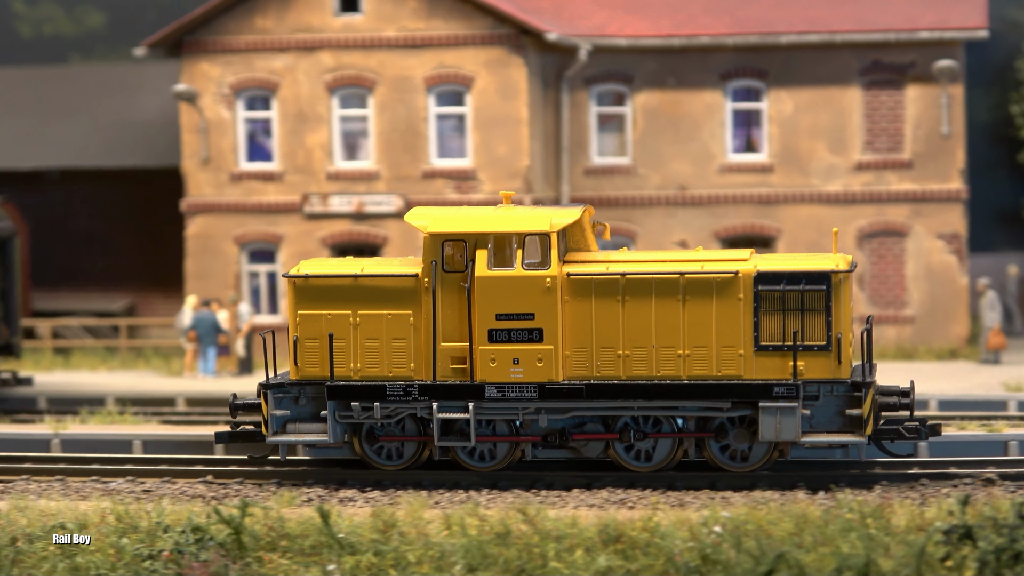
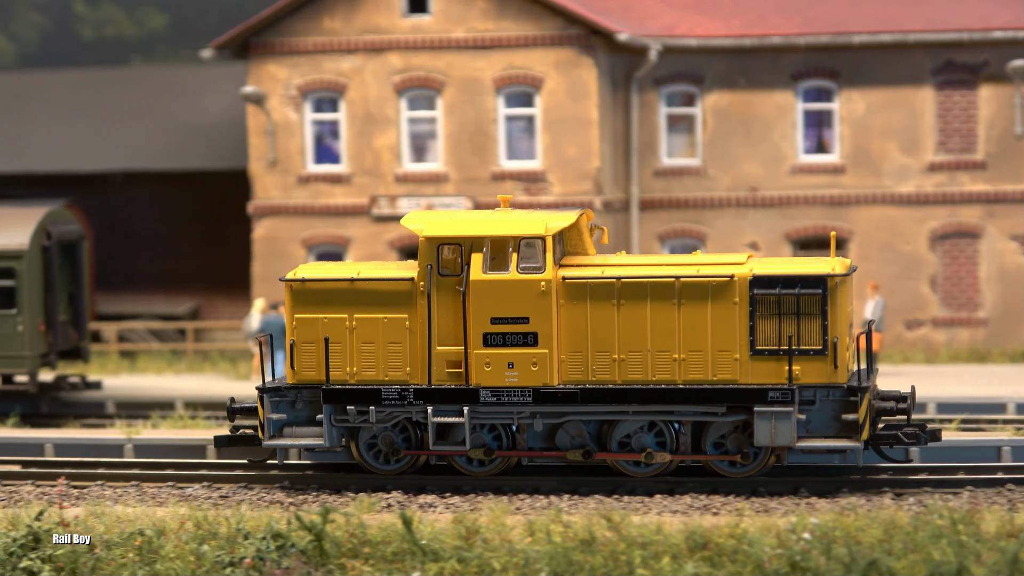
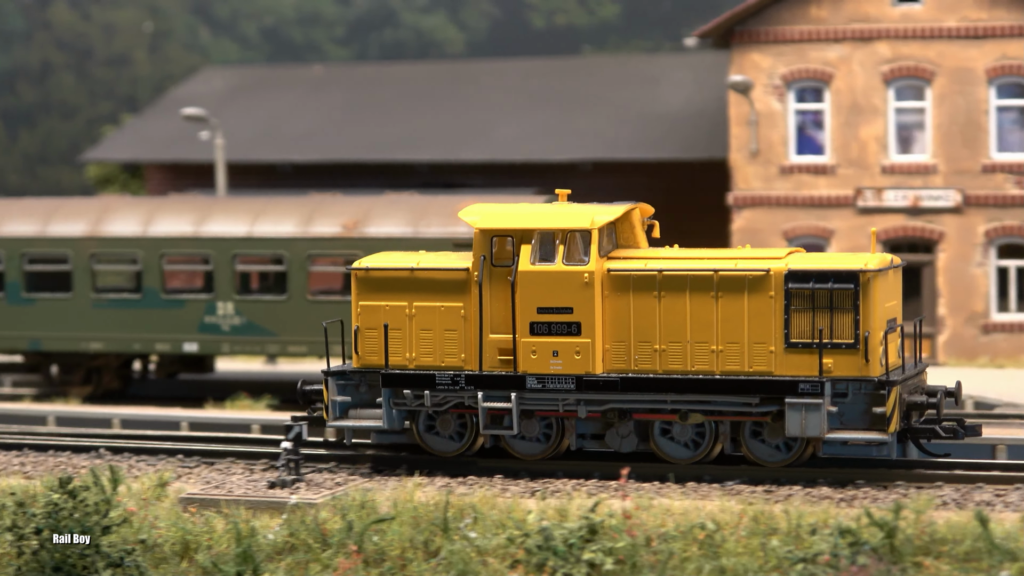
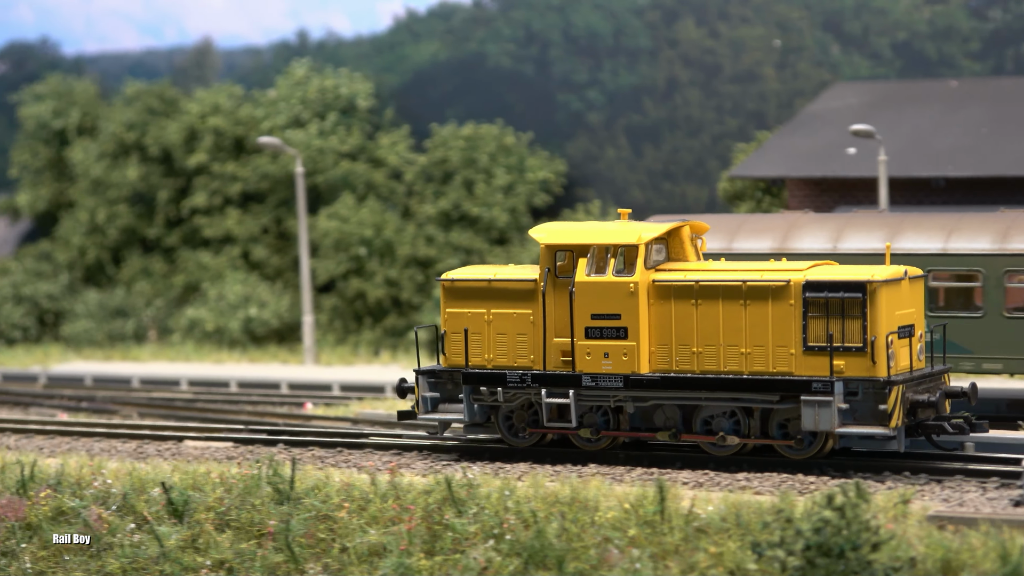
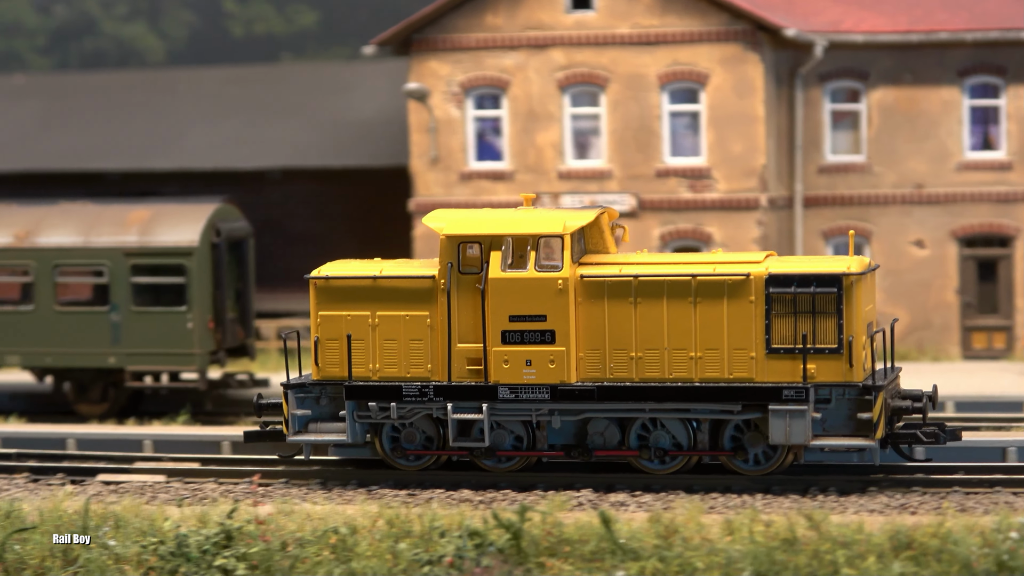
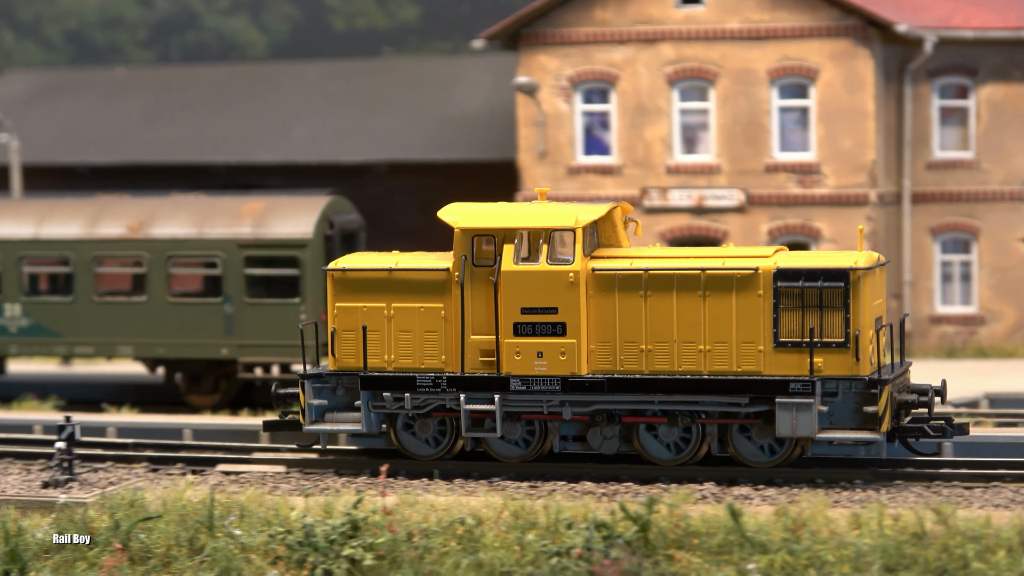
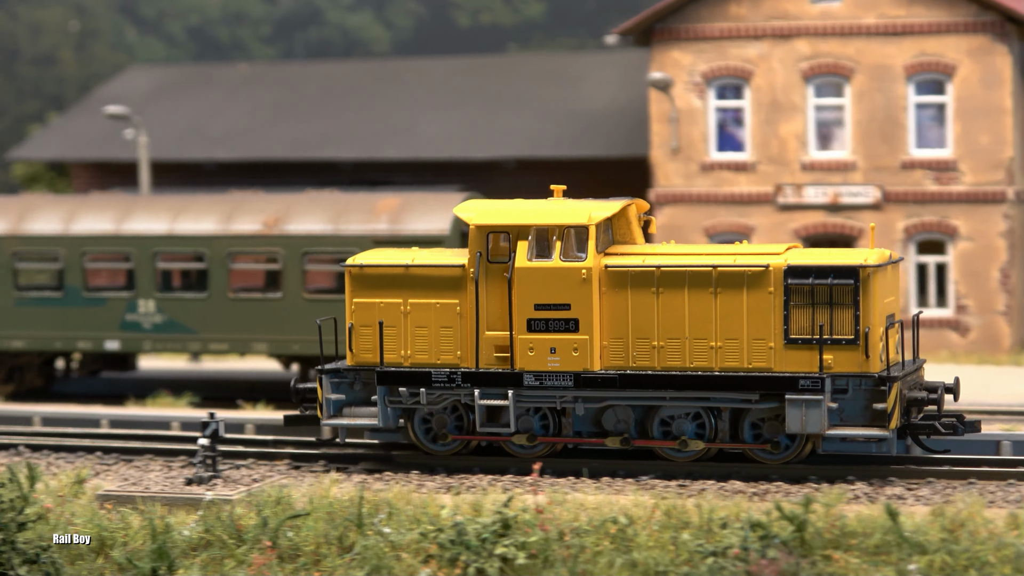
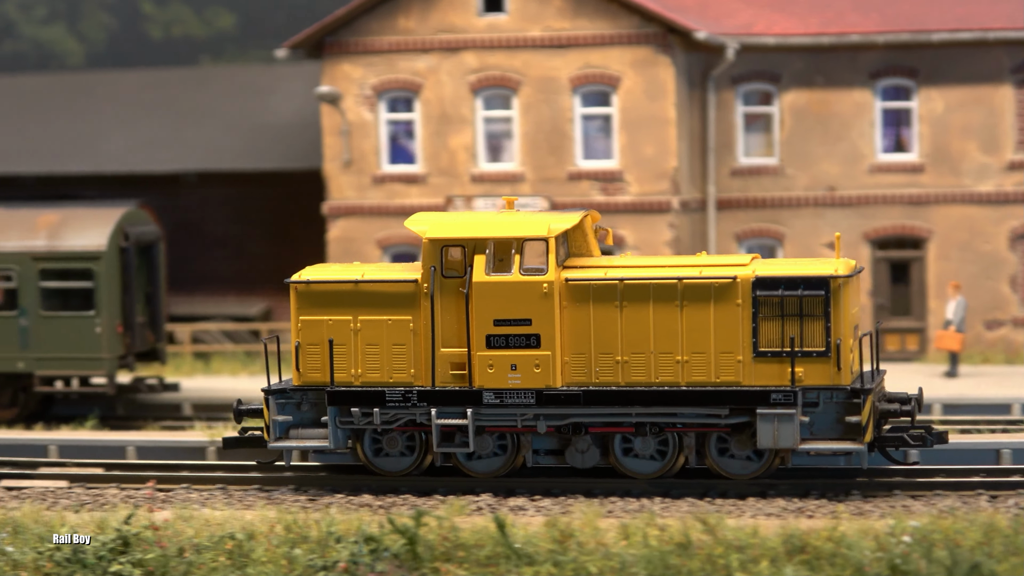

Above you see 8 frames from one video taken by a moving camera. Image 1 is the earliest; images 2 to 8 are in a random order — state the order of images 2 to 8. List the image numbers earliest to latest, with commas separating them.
2, 8, 5, 6, 7, 3, 4
